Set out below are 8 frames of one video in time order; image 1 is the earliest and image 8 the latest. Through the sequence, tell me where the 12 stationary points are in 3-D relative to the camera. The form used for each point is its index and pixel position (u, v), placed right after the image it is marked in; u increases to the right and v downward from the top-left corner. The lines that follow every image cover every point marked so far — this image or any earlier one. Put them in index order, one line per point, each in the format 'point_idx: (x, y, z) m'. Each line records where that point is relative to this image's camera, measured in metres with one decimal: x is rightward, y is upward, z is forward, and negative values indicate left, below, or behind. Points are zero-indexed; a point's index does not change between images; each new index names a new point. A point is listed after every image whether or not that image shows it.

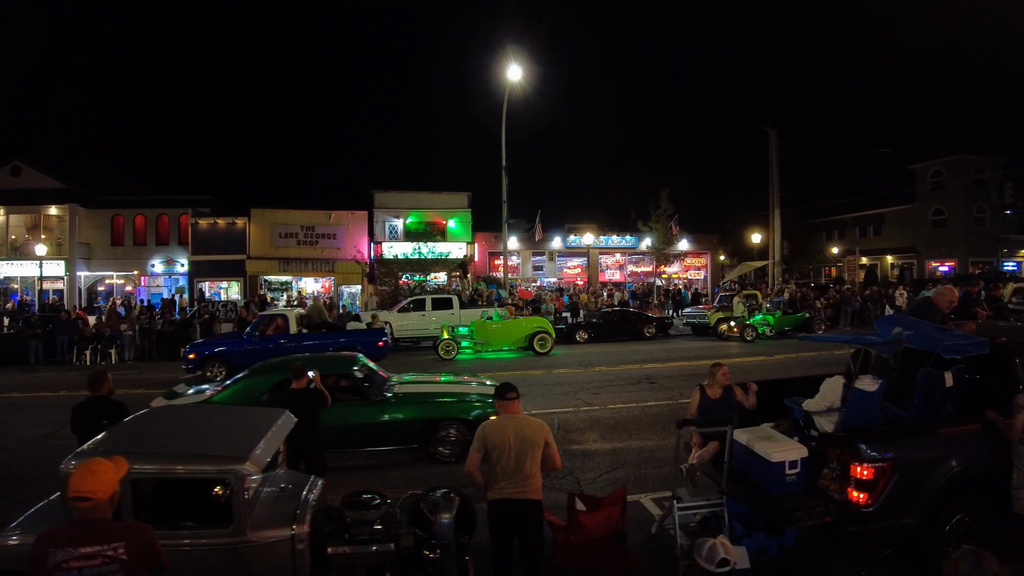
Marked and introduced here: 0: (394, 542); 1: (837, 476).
0: (-0.9, -2.0, +4.4) m
1: (+2.8, -1.6, +5.1) m
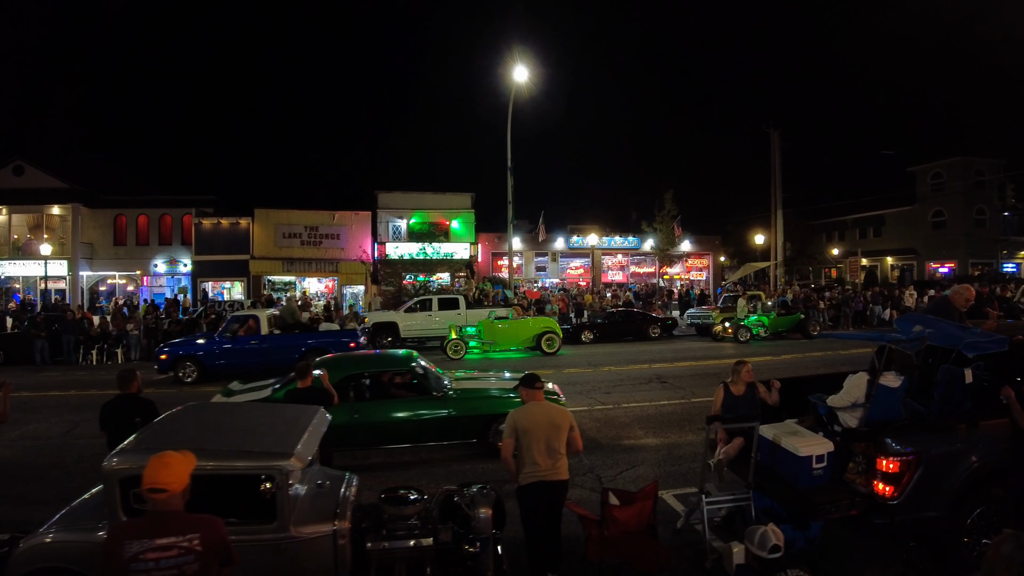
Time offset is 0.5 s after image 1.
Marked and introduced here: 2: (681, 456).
0: (-0.6, -1.9, +4.5) m
1: (+3.1, -1.6, +5.2) m
2: (+2.2, -2.1, +7.5) m
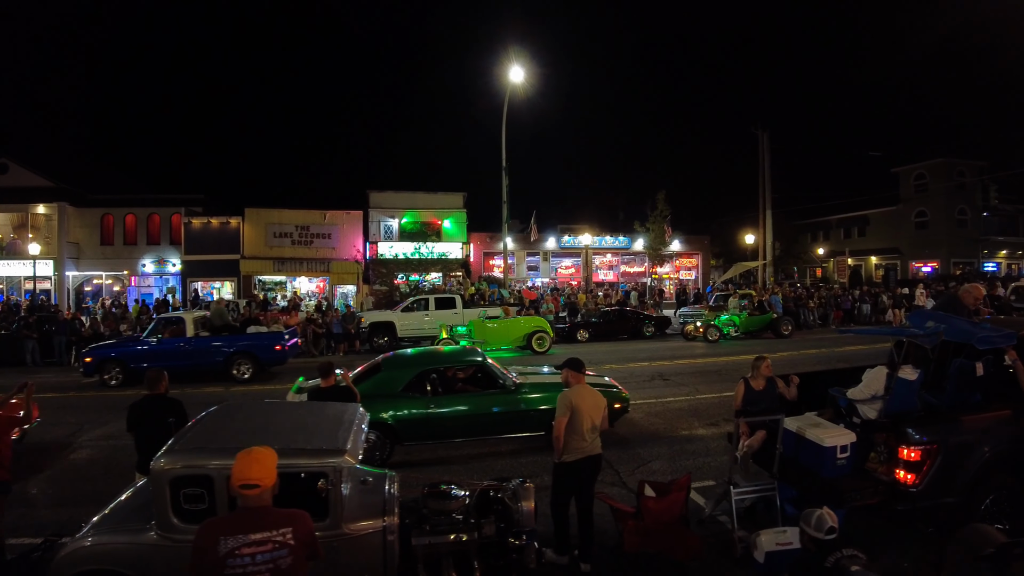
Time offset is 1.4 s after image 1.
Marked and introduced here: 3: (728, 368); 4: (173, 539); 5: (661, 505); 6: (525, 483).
0: (-0.3, -1.9, +4.6) m
1: (+3.4, -1.6, +5.4) m
2: (+2.5, -2.1, +7.7) m
3: (+5.0, -1.8, +13.5) m
4: (-2.4, -1.8, +3.9) m
5: (+1.3, -1.9, +5.2) m
6: (+0.1, -1.7, +5.0) m
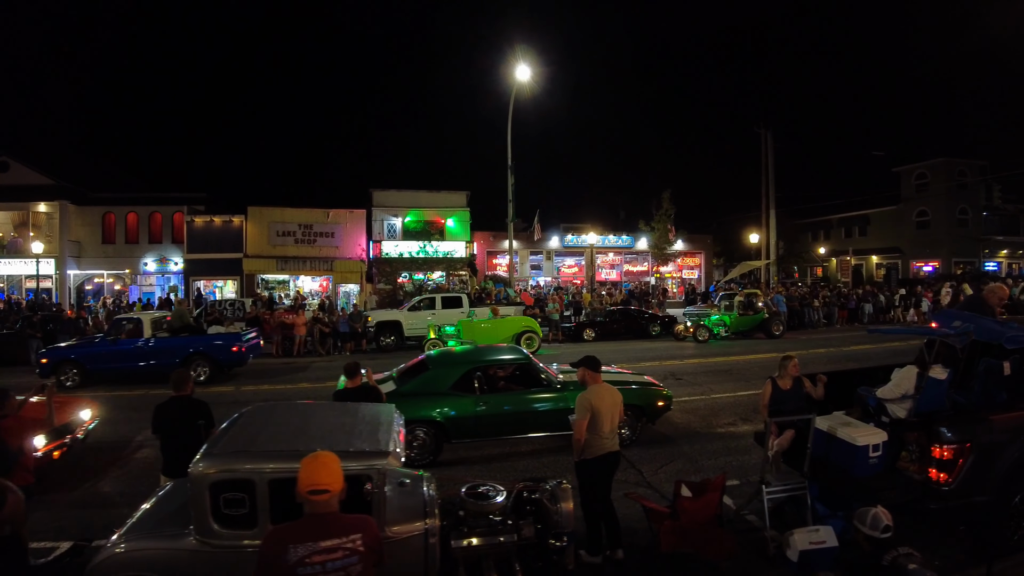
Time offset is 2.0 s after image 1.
0: (0.0, -1.9, +4.6) m
1: (+3.8, -1.6, +5.4) m
2: (+2.8, -2.1, +7.7) m
3: (+5.3, -1.8, +13.6) m
4: (-2.0, -1.8, +3.9) m
5: (+1.6, -1.9, +5.2) m
6: (+0.4, -1.7, +5.0) m
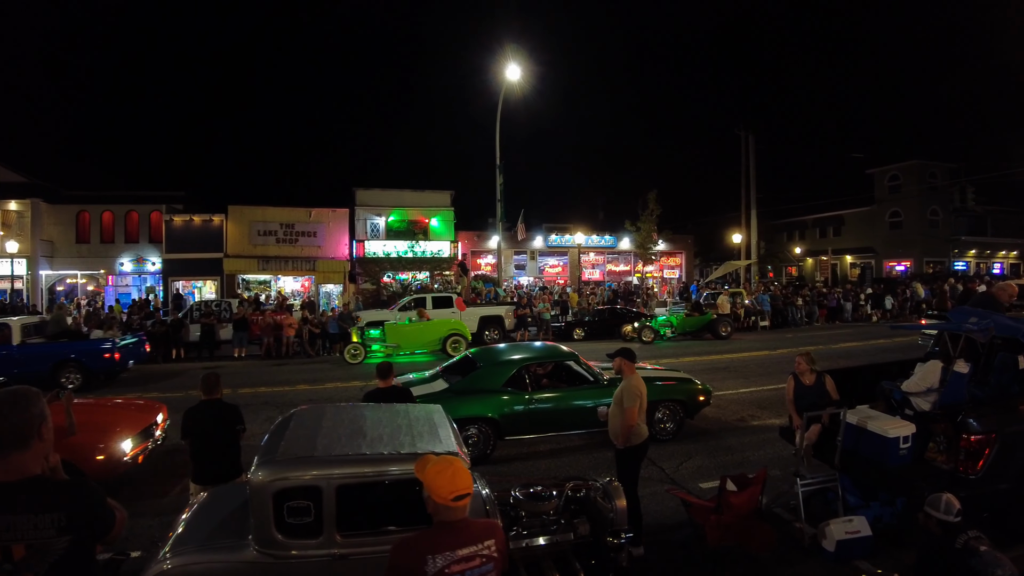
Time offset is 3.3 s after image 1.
0: (+0.5, -1.9, +4.7) m
1: (+4.2, -1.5, +5.6) m
2: (+3.1, -2.1, +7.9) m
3: (+5.3, -1.8, +13.8) m
4: (-1.5, -1.8, +3.8) m
5: (+2.1, -1.9, +5.3) m
6: (+0.9, -1.7, +5.1) m
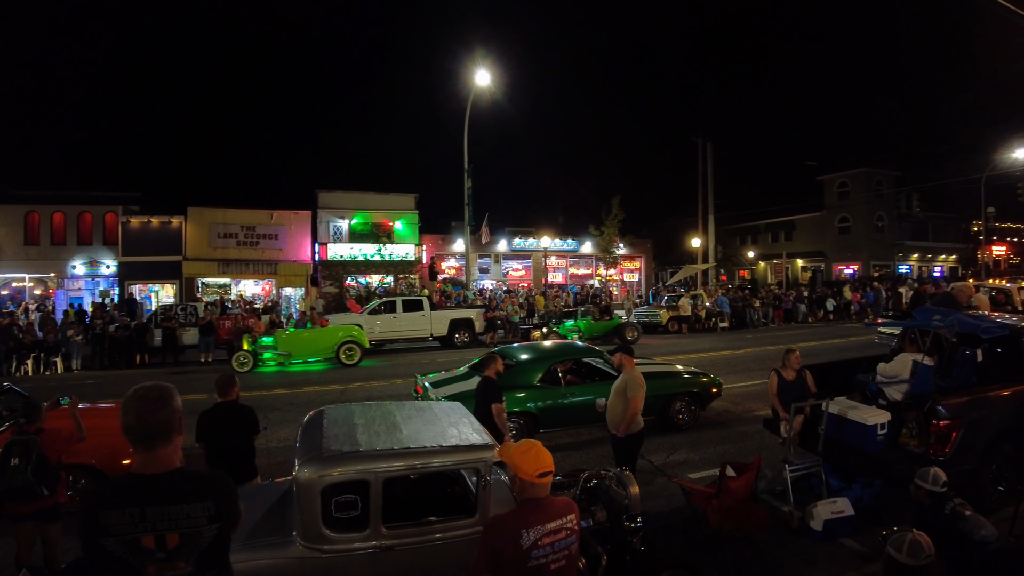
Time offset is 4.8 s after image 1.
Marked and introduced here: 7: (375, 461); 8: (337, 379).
0: (+0.7, -1.9, +4.9) m
1: (+4.3, -1.5, +6.2) m
2: (+3.0, -2.1, +8.3) m
3: (+4.8, -1.8, +14.5) m
4: (-1.3, -1.8, +3.9) m
5: (+2.2, -1.9, +5.7) m
6: (+1.0, -1.7, +5.4) m
7: (-0.9, -1.2, +4.0) m
8: (-4.3, -2.3, +14.6) m
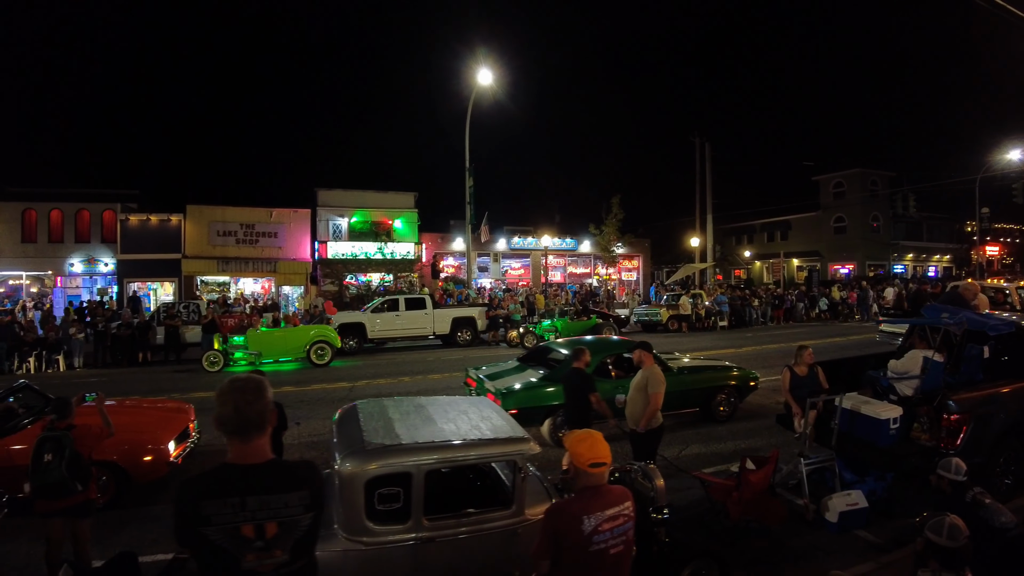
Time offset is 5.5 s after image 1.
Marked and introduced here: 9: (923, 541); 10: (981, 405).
0: (+0.9, -1.9, +5.1) m
1: (+4.5, -1.5, +6.4) m
2: (+3.2, -2.1, +8.5) m
3: (+4.9, -1.8, +14.6) m
4: (-1.0, -1.7, +4.0) m
5: (+2.4, -1.9, +5.9) m
6: (+1.3, -1.6, +5.5) m
7: (-0.7, -1.2, +4.1) m
8: (-4.2, -2.2, +14.6) m
9: (+2.6, -1.6, +3.6) m
10: (+5.0, -1.3, +6.3) m
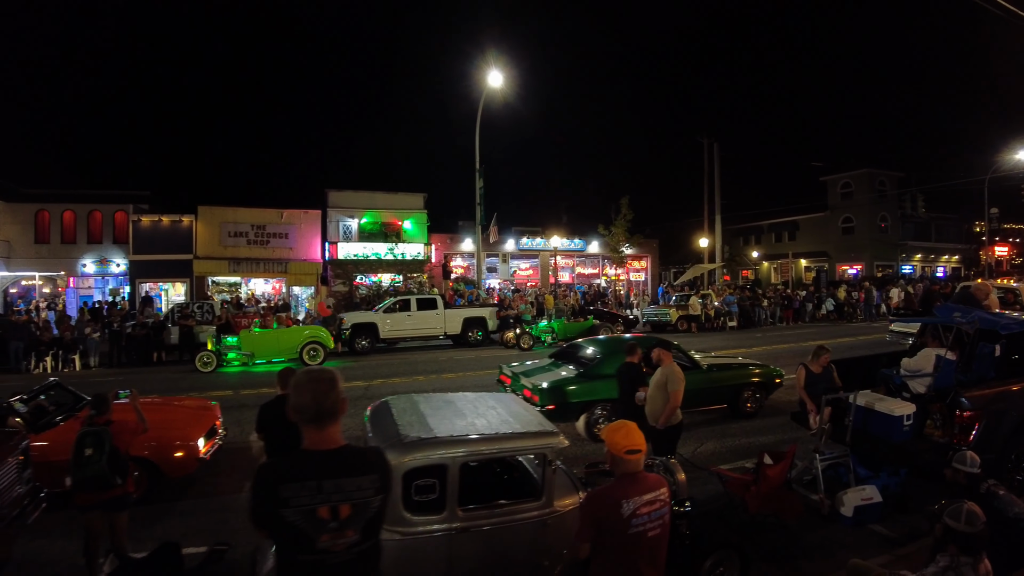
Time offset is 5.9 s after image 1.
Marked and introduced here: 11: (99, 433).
0: (+1.2, -1.9, +5.2) m
1: (+4.8, -1.5, +6.5) m
2: (+3.5, -2.1, +8.6) m
3: (+5.2, -1.8, +14.8) m
4: (-0.8, -1.7, +4.2) m
5: (+2.7, -1.9, +6.0) m
6: (+1.5, -1.6, +5.7) m
7: (-0.4, -1.2, +4.3) m
8: (-3.9, -2.2, +14.9) m
9: (+2.8, -1.6, +3.8) m
10: (+5.3, -1.3, +6.5) m
11: (-3.8, -1.3, +5.5) m
